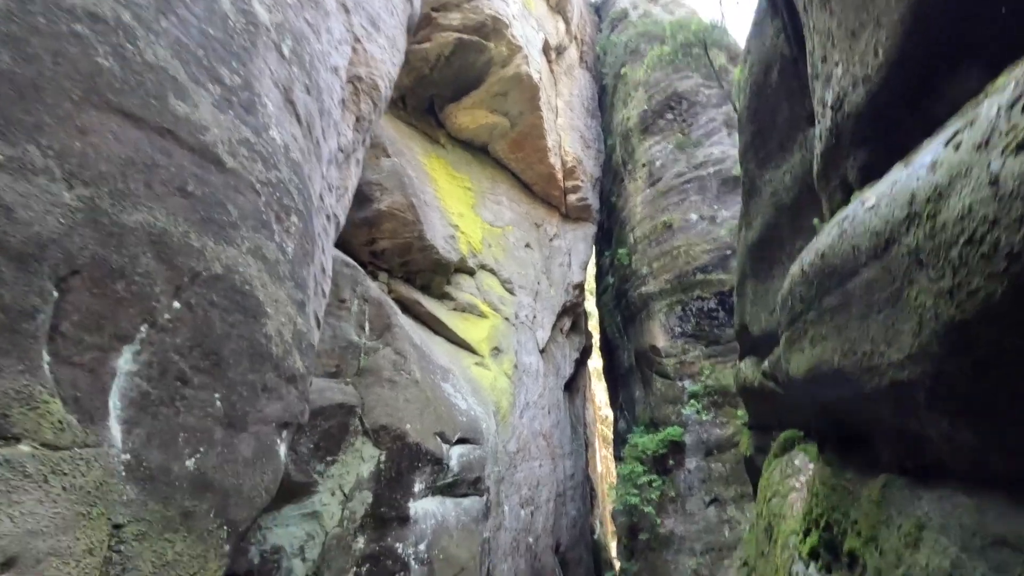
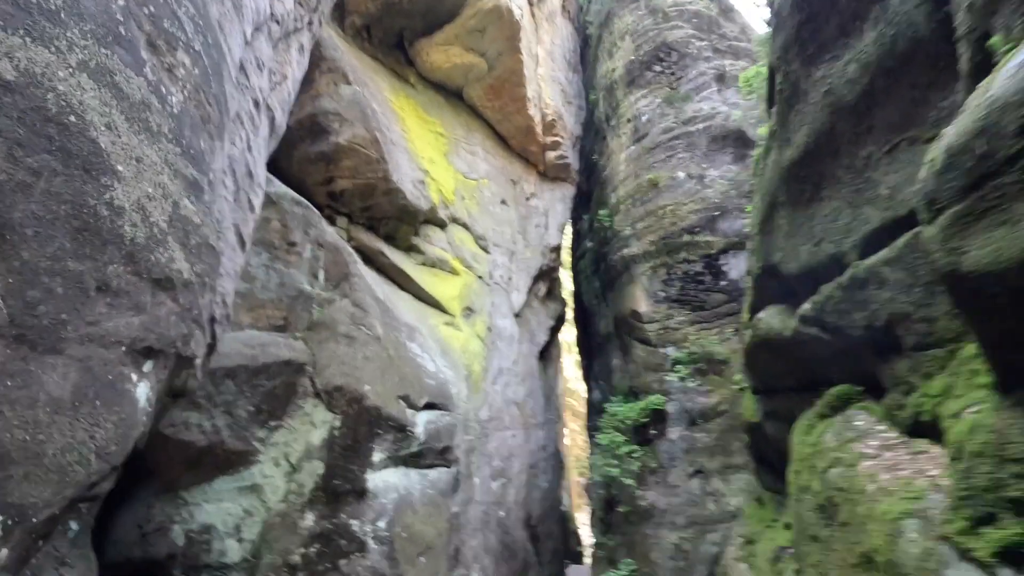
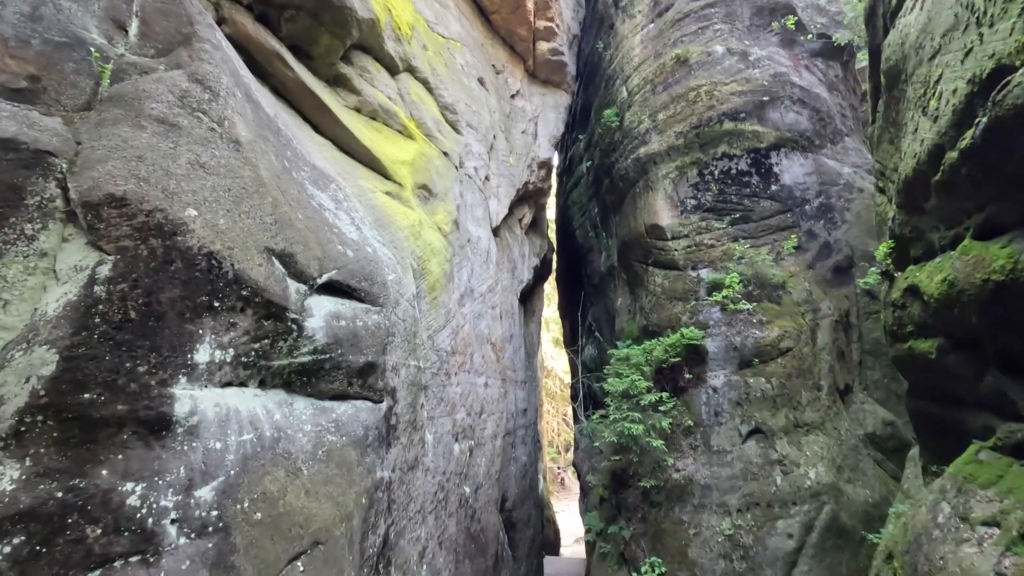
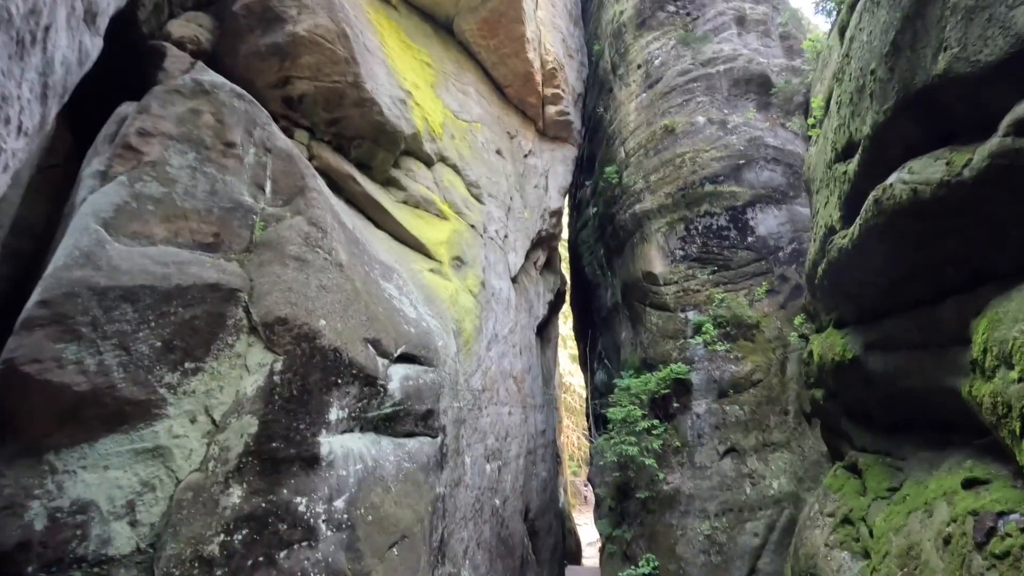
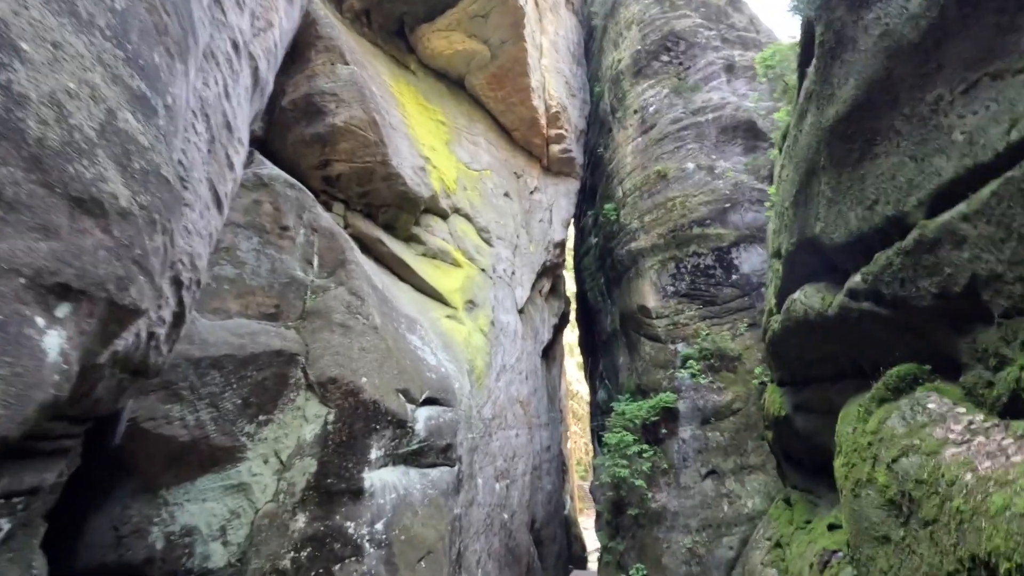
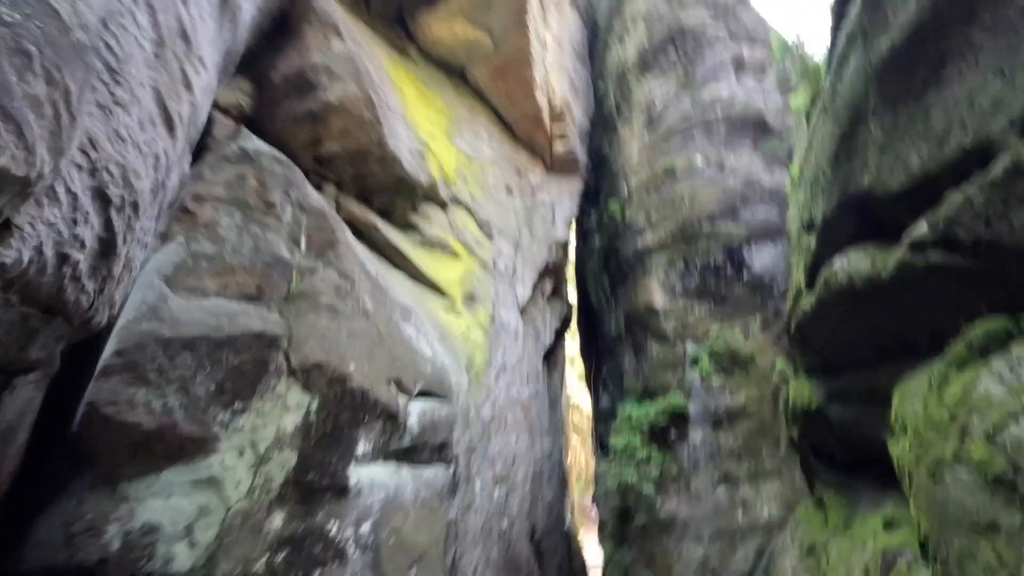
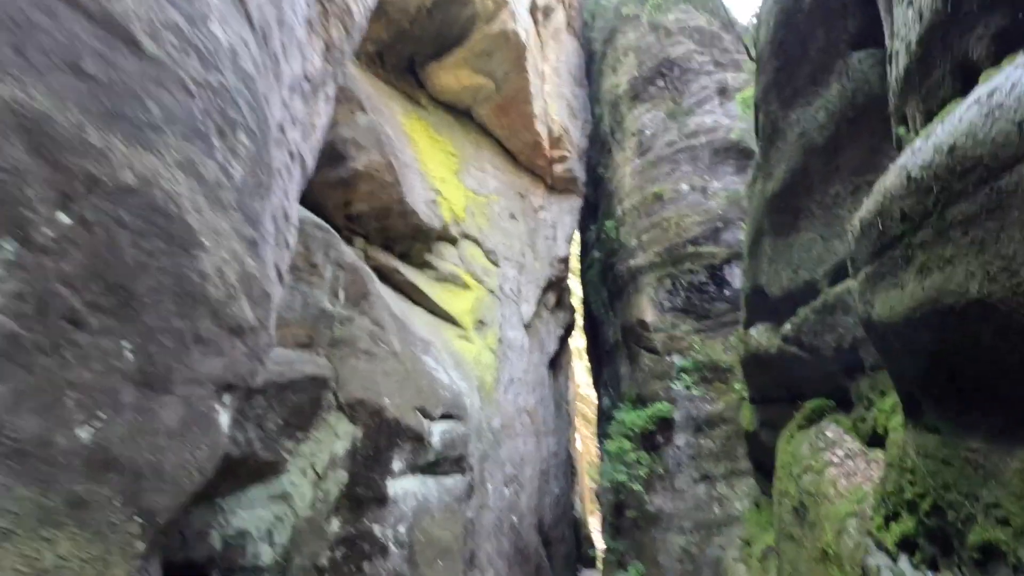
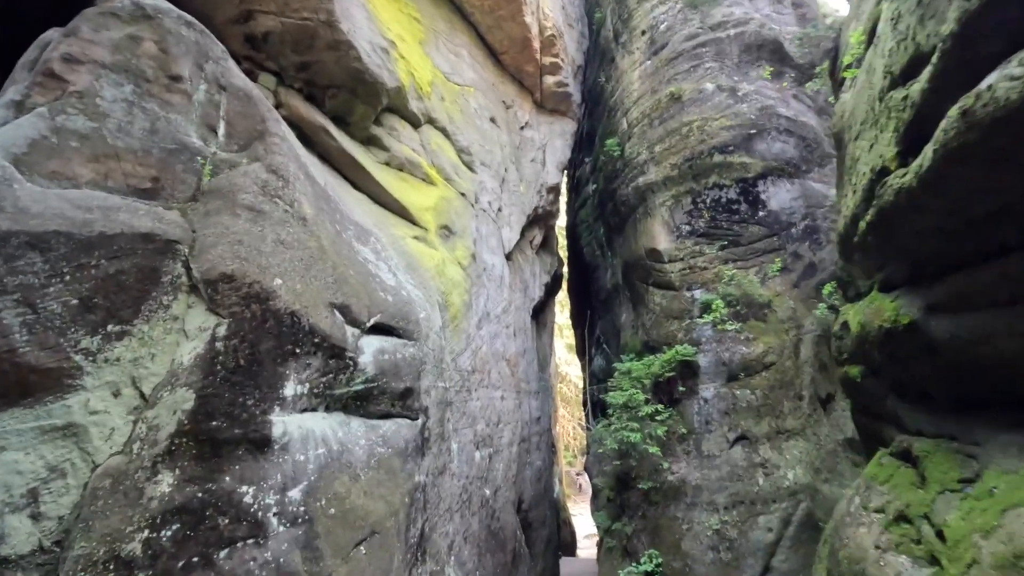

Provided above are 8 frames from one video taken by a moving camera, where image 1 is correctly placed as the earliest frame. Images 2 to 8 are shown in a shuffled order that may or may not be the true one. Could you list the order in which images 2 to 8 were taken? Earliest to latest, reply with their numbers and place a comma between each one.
7, 2, 5, 6, 4, 8, 3
